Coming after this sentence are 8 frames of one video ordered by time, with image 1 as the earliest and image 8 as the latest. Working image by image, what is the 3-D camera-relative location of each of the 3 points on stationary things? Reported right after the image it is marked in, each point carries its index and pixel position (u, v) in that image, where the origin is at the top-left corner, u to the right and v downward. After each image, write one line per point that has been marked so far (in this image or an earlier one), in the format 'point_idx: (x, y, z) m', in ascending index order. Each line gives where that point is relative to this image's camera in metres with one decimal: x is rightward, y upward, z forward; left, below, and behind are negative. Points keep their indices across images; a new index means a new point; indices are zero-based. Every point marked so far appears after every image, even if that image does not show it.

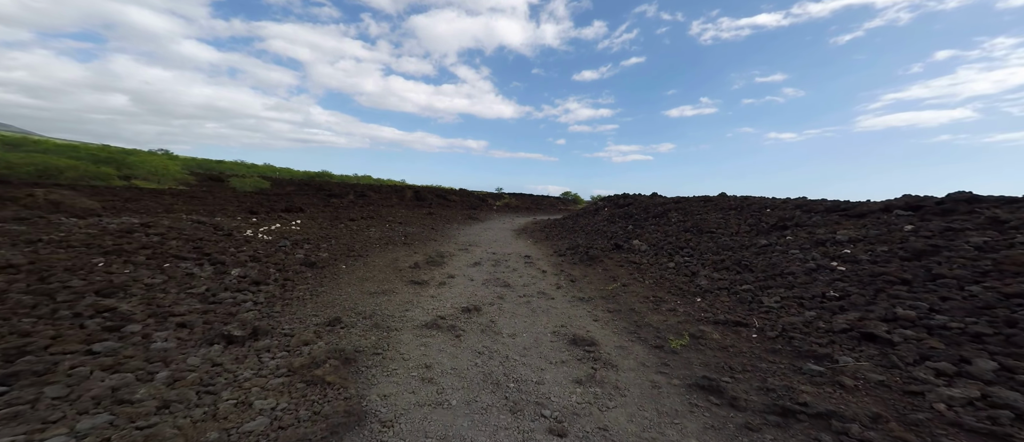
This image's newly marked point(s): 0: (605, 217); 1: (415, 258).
0: (+4.5, +0.3, +14.2) m
1: (-2.8, -1.1, +9.2) m
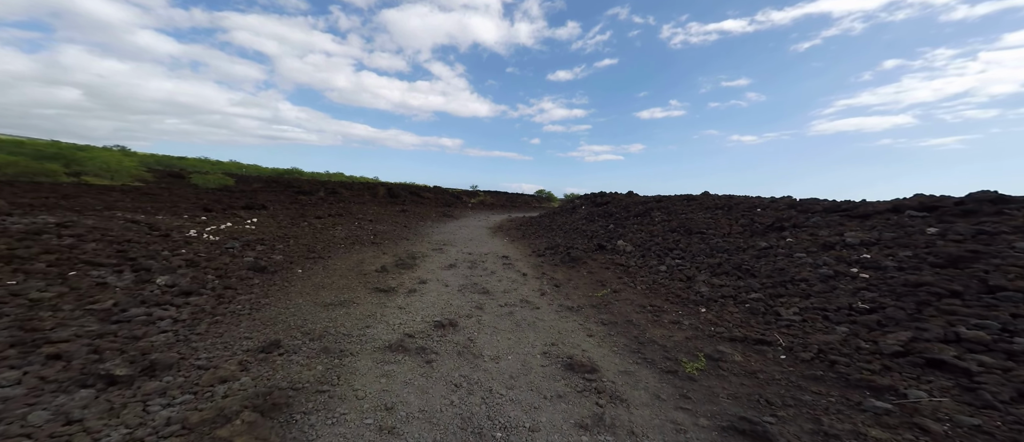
0: (+3.5, +0.3, +13.7) m
1: (-3.3, -1.0, +8.2) m
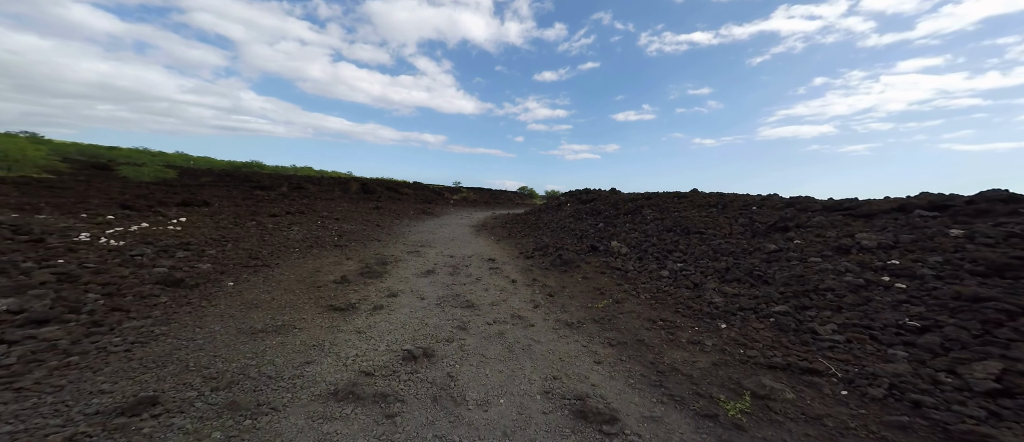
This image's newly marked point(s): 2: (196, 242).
0: (+2.6, +0.4, +13.1) m
1: (-3.8, -1.0, +7.1) m
2: (-7.4, -0.5, +7.2) m
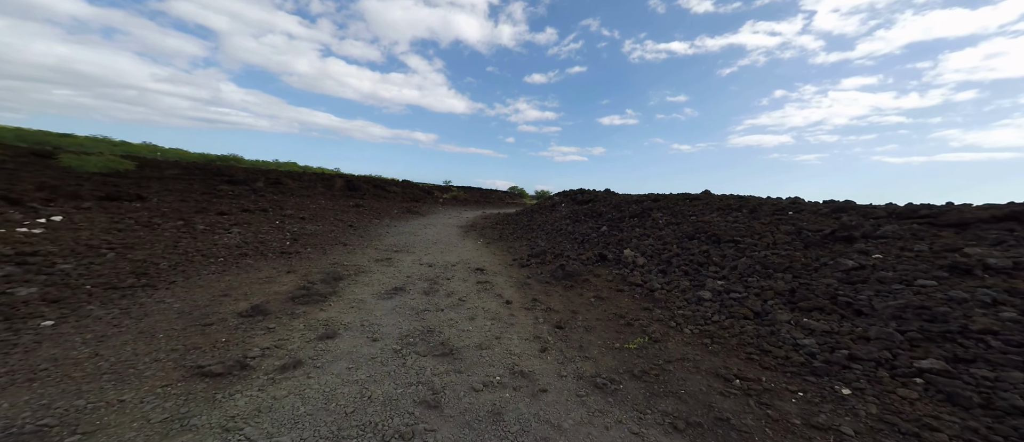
0: (+1.9, +0.2, +11.7) m
1: (-4.0, -1.1, +5.2) m
2: (-7.6, -0.5, +5.1) m
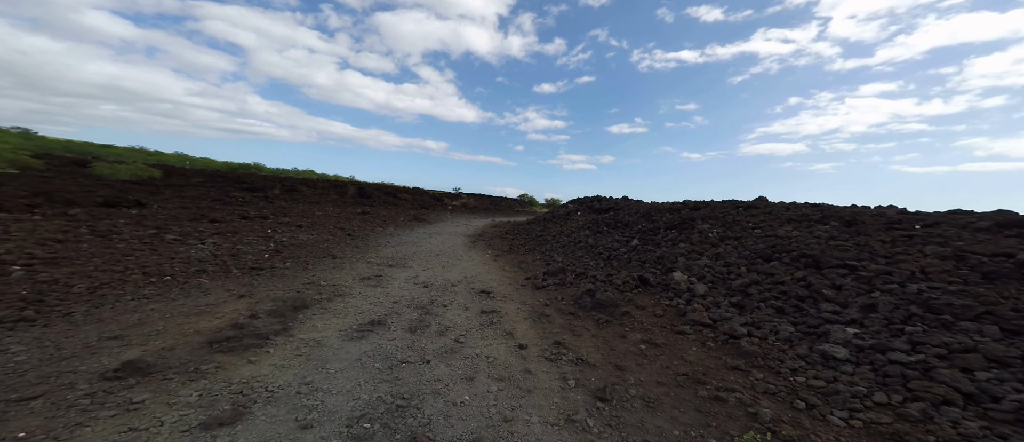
0: (+2.3, -0.1, +10.2) m
1: (-3.8, -1.2, +3.9) m
2: (-7.4, -0.6, +3.9) m
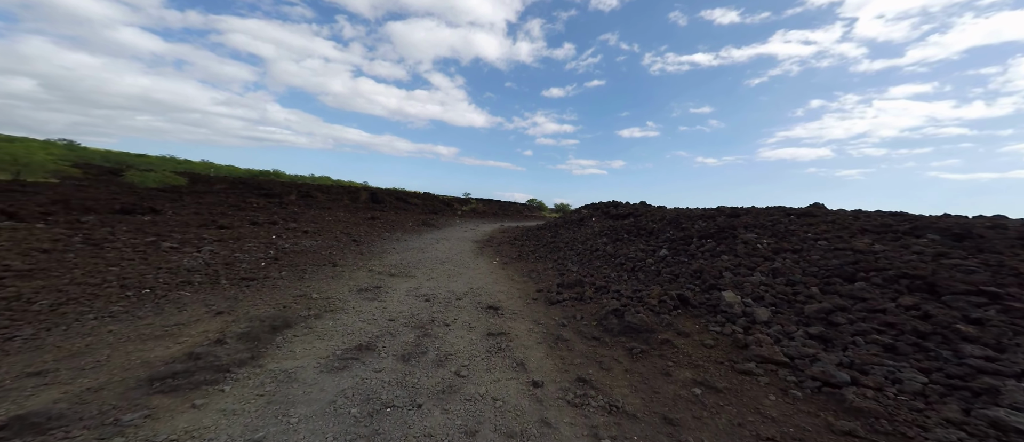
0: (+2.7, -0.3, +9.5) m
1: (-3.7, -1.3, +3.3) m
2: (-7.3, -0.7, +3.5) m
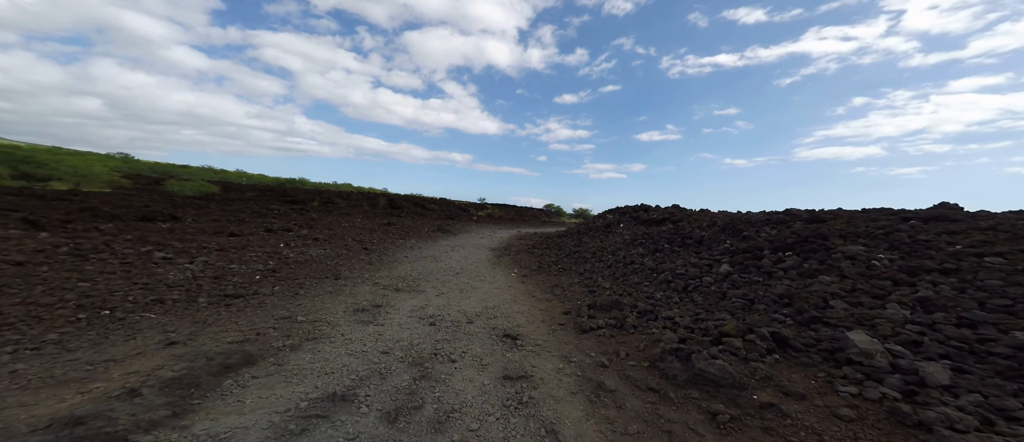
0: (+3.2, -0.5, +8.3) m
1: (-3.5, -1.3, +2.5) m
2: (-7.1, -0.8, +2.8) m
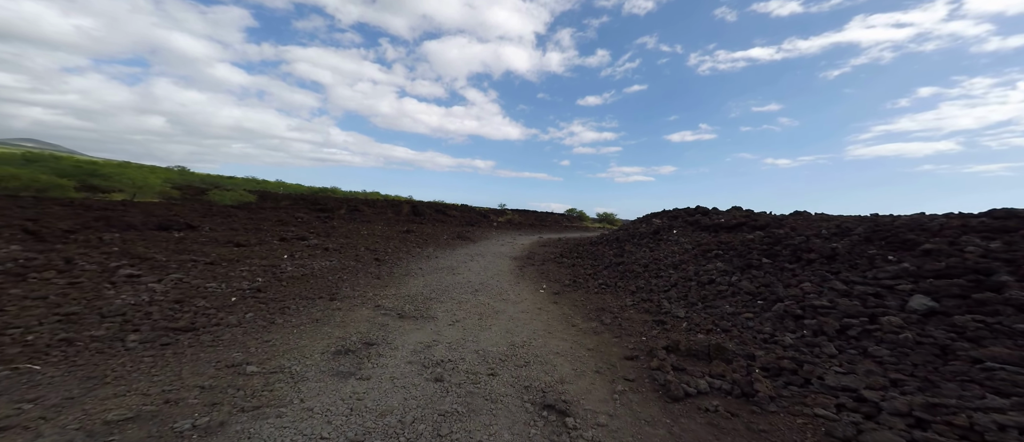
0: (+3.9, -0.6, +6.5) m
1: (-3.1, -1.3, +1.0) m
2: (-6.7, -0.9, +1.6) m
